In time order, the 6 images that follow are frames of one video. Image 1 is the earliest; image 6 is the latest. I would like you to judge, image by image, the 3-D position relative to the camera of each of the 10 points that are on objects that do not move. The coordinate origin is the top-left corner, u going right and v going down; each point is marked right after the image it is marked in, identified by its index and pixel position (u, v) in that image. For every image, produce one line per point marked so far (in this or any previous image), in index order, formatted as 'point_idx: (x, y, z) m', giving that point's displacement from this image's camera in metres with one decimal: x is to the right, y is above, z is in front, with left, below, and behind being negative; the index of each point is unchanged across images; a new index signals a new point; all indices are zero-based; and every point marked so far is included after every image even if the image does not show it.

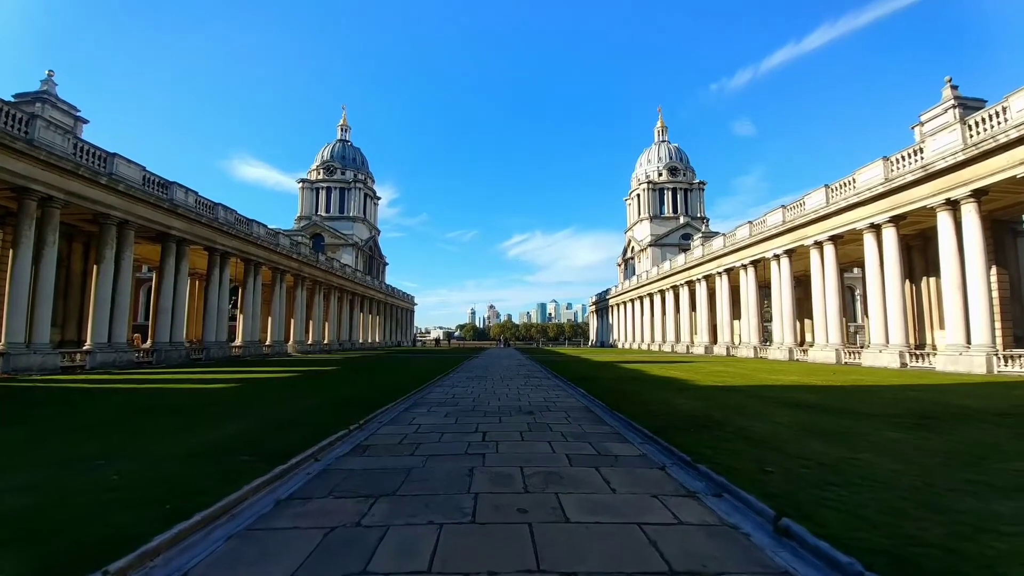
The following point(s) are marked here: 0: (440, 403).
0: (-1.5, -2.5, +10.5) m
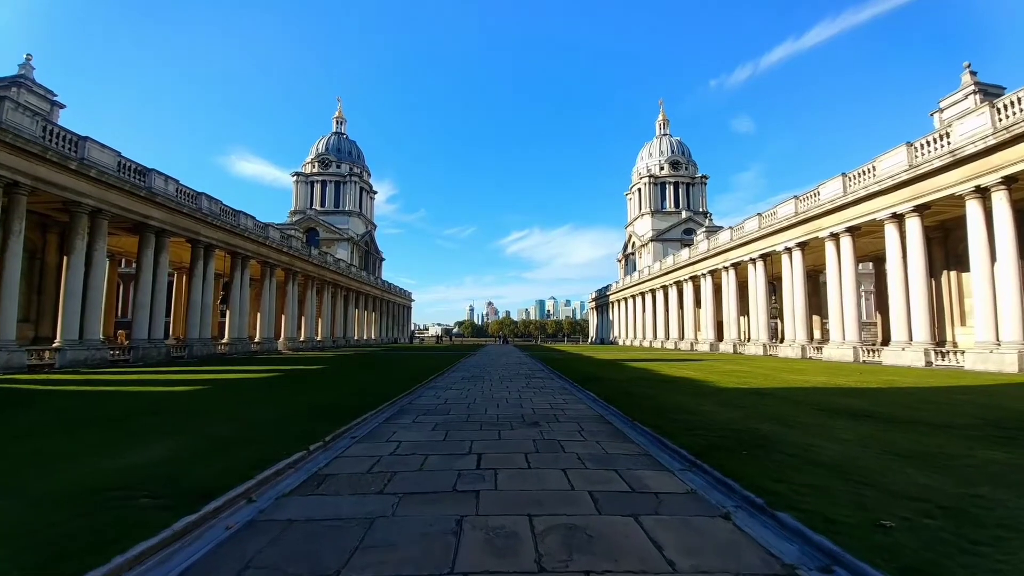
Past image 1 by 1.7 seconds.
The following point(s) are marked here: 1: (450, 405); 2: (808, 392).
0: (-1.5, -2.2, +9.0) m
1: (-1.2, -2.3, +9.8) m
2: (+7.5, -2.7, +12.6) m
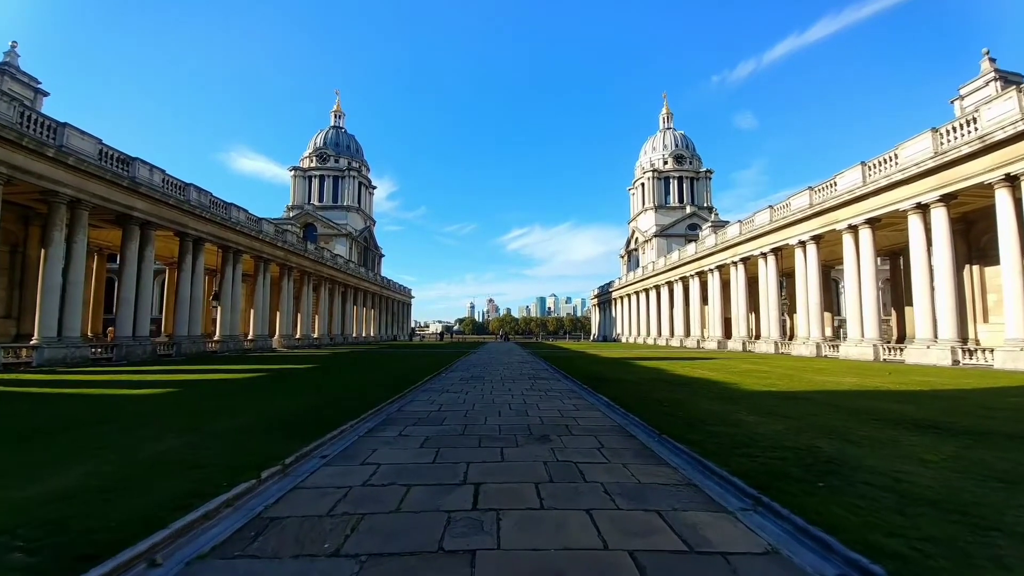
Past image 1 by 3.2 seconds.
0: (-1.4, -2.1, +7.7) m
1: (-1.1, -2.1, +8.5) m
2: (+7.6, -2.5, +11.3) m
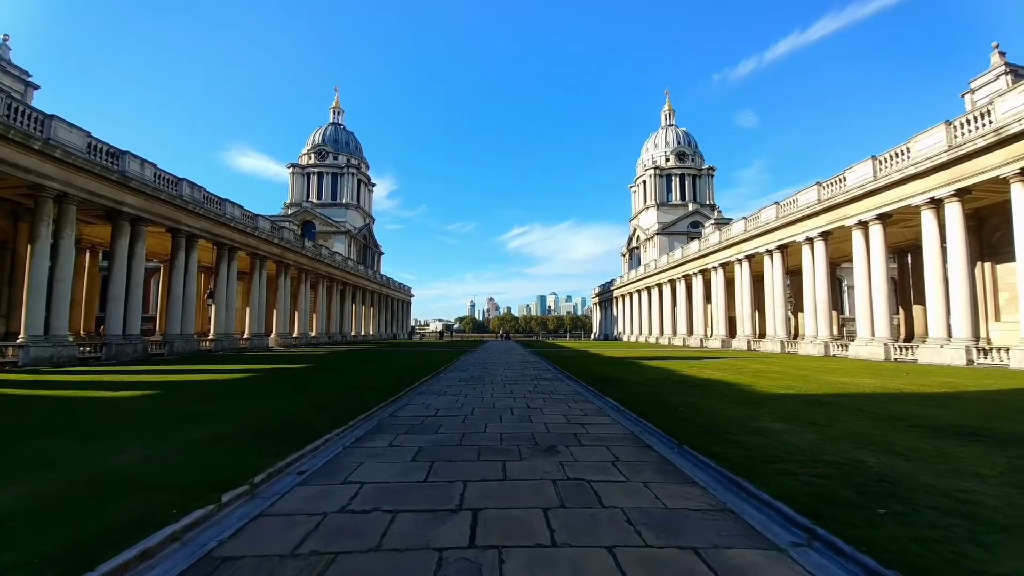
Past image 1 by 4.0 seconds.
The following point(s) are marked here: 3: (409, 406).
0: (-1.4, -2.0, +7.0) m
1: (-1.1, -2.0, +7.9) m
2: (+7.6, -2.4, +10.6) m
3: (-1.9, -2.2, +9.1) m
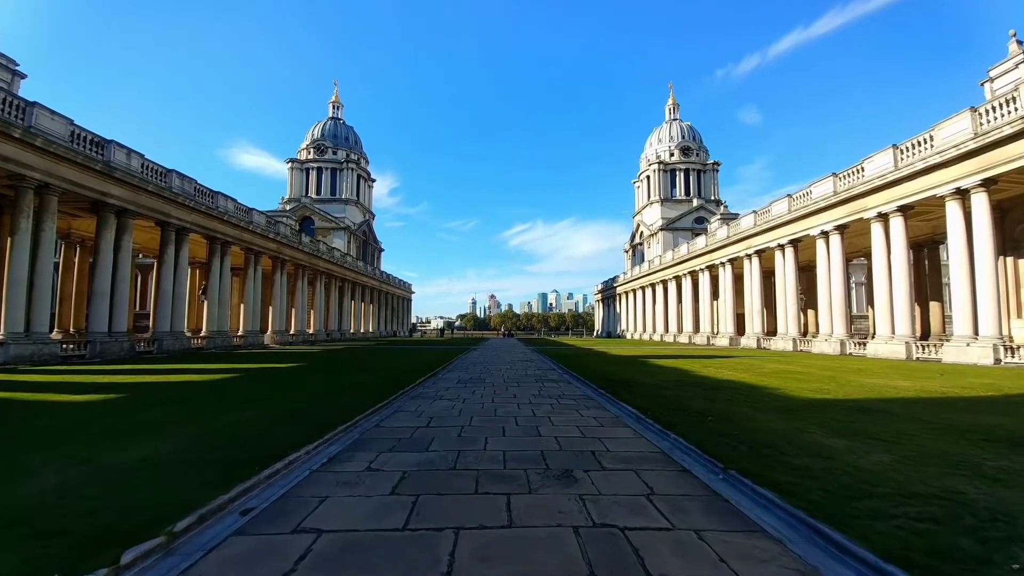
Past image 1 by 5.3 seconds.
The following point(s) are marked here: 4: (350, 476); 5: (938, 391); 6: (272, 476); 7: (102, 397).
0: (-1.3, -1.8, +5.9) m
1: (-1.0, -1.9, +6.7) m
2: (+7.7, -2.2, +9.5) m
3: (-1.8, -2.0, +8.0) m
4: (-1.5, -1.7, +4.6) m
5: (+10.3, -2.5, +12.1) m
6: (-2.2, -1.7, +4.6) m
7: (-9.3, -2.5, +11.5) m
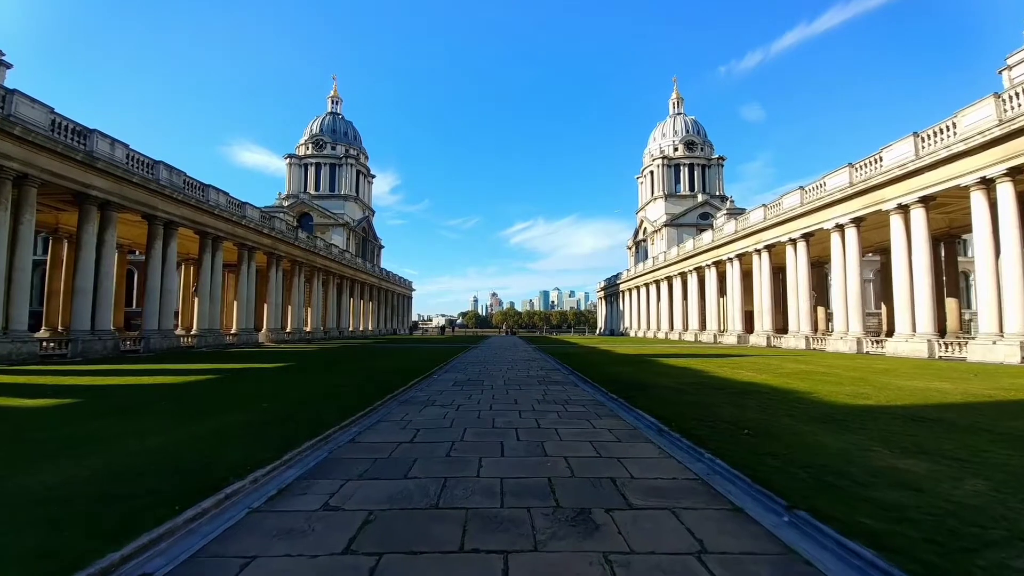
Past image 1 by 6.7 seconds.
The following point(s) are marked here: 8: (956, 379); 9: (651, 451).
0: (-1.3, -1.7, +4.8) m
1: (-1.0, -1.8, +5.6) m
2: (+7.7, -2.1, +8.3) m
3: (-1.8, -1.9, +6.9) m
4: (-1.5, -1.6, +3.5) m
5: (+10.3, -2.3, +10.9) m
6: (-2.2, -1.6, +3.5) m
7: (-9.3, -2.3, +10.4) m
8: (+12.2, -2.4, +13.9) m
9: (+1.5, -1.8, +5.4) m
